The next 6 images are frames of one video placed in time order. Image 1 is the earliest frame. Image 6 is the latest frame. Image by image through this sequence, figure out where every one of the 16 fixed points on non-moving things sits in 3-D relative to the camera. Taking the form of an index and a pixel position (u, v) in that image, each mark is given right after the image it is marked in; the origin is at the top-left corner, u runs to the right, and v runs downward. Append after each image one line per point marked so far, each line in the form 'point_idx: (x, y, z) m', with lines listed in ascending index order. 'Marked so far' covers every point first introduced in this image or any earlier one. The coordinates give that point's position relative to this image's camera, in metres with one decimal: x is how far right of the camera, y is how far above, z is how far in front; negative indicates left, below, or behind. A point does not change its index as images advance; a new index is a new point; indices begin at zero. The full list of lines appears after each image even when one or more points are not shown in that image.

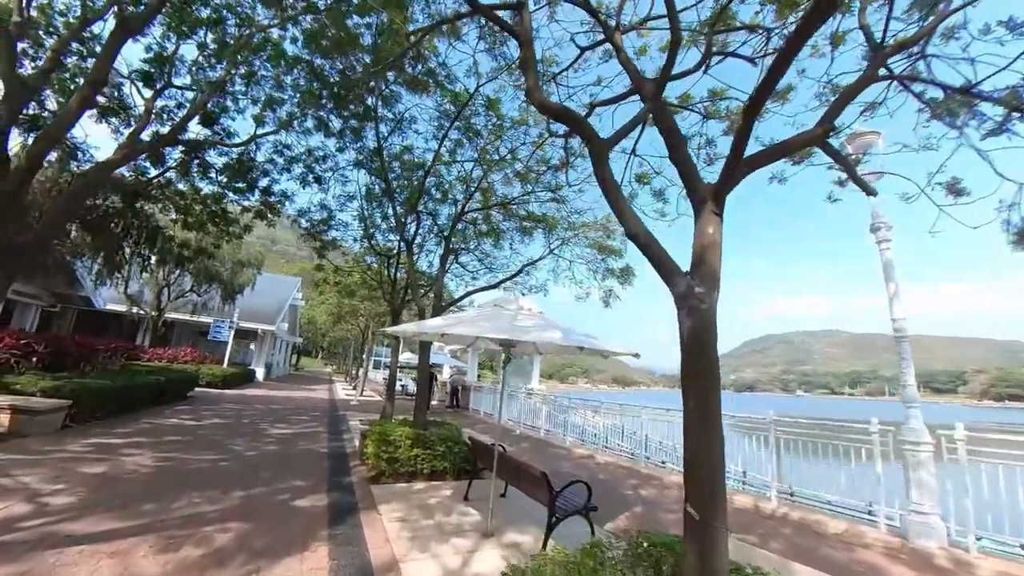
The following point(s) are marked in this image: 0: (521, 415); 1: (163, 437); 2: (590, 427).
0: (+0.3, -4.5, +15.6) m
1: (-6.3, -2.7, +8.1) m
2: (+2.2, -3.7, +11.9) m
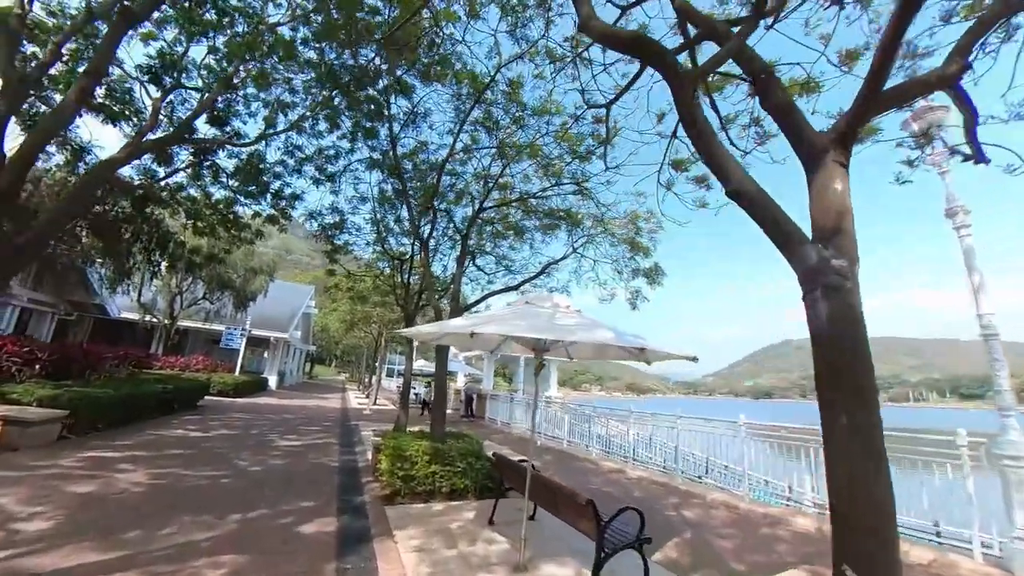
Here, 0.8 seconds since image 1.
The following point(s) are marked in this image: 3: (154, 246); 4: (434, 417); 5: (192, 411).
0: (+1.0, -4.6, +14.9) m
1: (-5.9, -2.7, +7.6) m
2: (+2.8, -3.7, +11.2) m
3: (-11.1, +1.3, +13.9) m
4: (-1.3, -2.1, +7.3) m
5: (-9.8, -3.8, +13.7) m
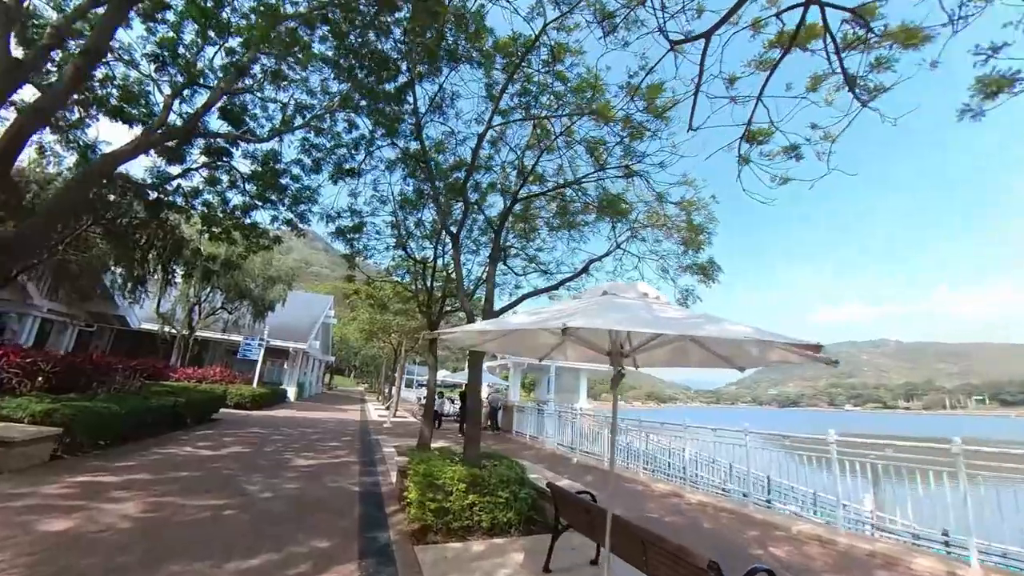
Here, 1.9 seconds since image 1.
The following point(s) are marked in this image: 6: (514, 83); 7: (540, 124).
0: (+1.9, -4.7, +13.8) m
1: (-5.2, -2.8, +6.7) m
2: (+3.6, -3.8, +10.0) m
3: (-10.3, +1.0, +13.4) m
4: (-0.6, -2.1, +6.3) m
5: (-8.9, -4.0, +13.0) m
6: (0.0, +3.5, +7.6) m
7: (+0.5, +2.9, +7.9) m
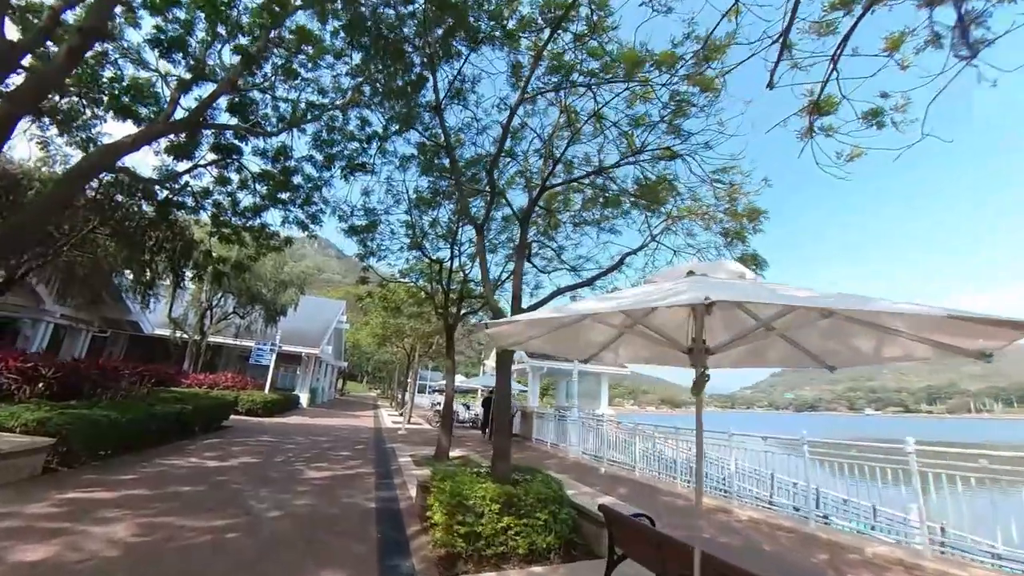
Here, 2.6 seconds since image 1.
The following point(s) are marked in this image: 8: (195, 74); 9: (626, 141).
0: (+2.6, -4.7, +13.0) m
1: (-4.8, -2.7, +6.2) m
2: (+4.1, -3.7, +9.2) m
3: (-9.7, +1.0, +13.0) m
4: (-0.2, -2.0, +5.7) m
5: (-8.3, -4.0, +12.5) m
6: (+0.5, +3.6, +7.0) m
7: (+0.9, +3.0, +7.3) m
8: (-8.1, +5.5, +11.4) m
9: (+1.8, +2.3, +7.0) m
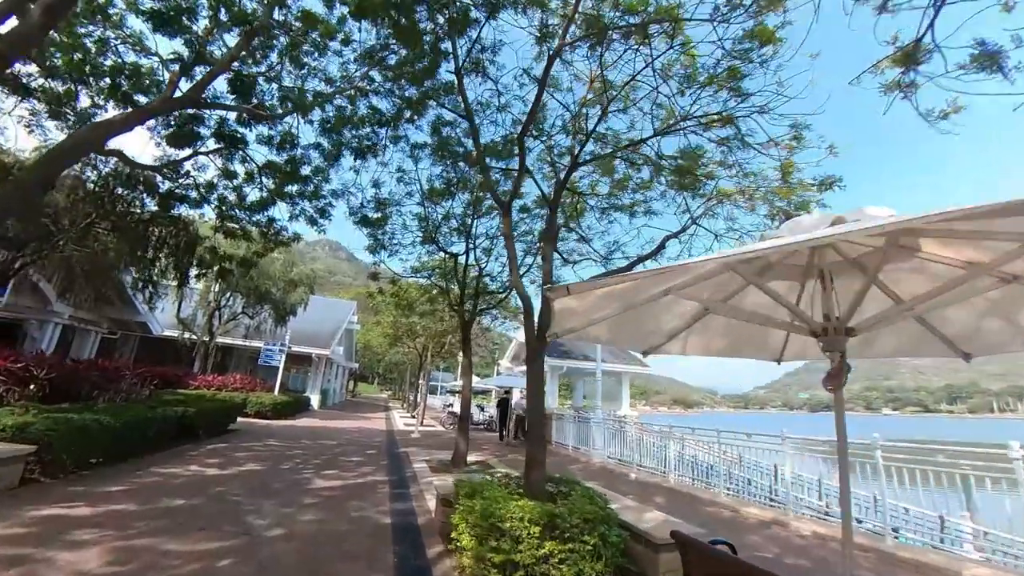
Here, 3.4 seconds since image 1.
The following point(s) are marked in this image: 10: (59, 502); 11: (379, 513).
0: (+3.1, -4.5, +12.2) m
1: (-4.4, -2.6, +5.5) m
2: (+4.6, -3.5, +8.4) m
3: (-9.2, +1.0, +12.4) m
4: (+0.2, -1.9, +4.9) m
5: (-7.7, -4.0, +11.9) m
6: (+0.8, +3.8, +6.3) m
7: (+1.3, +3.2, +6.6) m
8: (-7.7, +5.6, +10.8) m
9: (+2.1, +2.5, +6.2) m
10: (-5.1, -2.4, +5.1) m
11: (-1.8, -3.0, +6.0) m
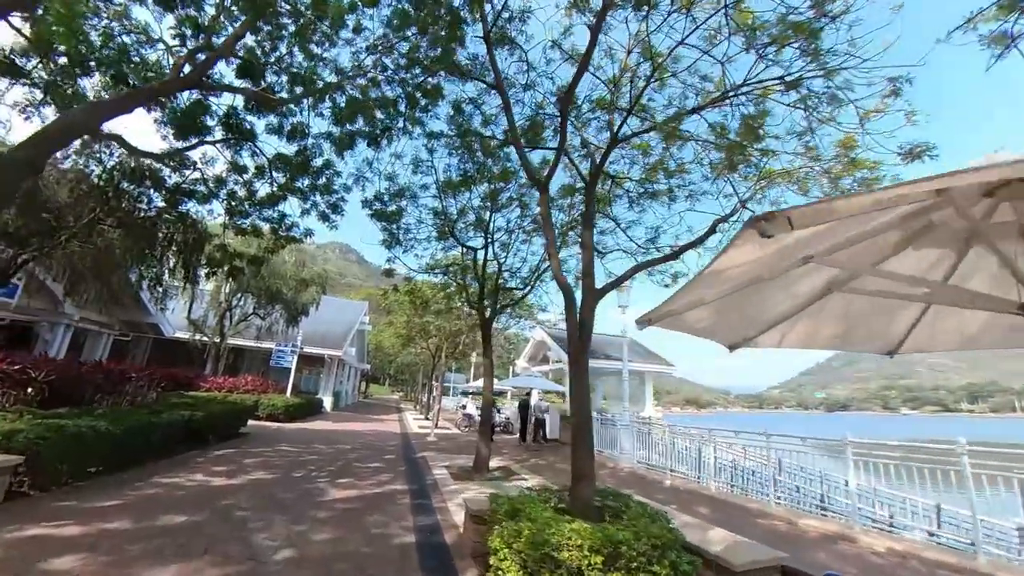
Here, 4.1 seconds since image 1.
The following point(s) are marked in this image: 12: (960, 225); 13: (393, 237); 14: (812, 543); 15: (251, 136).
0: (+3.7, -4.3, +11.5) m
1: (-3.9, -2.5, +5.0) m
2: (+5.1, -3.3, +7.7) m
3: (-8.6, +1.1, +12.0) m
4: (+0.6, -1.7, +4.3) m
5: (-7.1, -3.9, +11.4) m
6: (+1.2, +3.9, +5.6) m
7: (+1.7, +3.3, +5.9) m
8: (-7.2, +5.6, +10.4) m
9: (+2.5, +2.6, +5.5) m
10: (-4.7, -2.3, +4.5) m
11: (-1.3, -2.9, +5.4) m
12: (+2.1, +0.3, +2.0) m
13: (-3.4, +1.4, +12.3) m
14: (+4.1, -3.5, +6.2) m
15: (-6.3, +3.7, +10.8) m
